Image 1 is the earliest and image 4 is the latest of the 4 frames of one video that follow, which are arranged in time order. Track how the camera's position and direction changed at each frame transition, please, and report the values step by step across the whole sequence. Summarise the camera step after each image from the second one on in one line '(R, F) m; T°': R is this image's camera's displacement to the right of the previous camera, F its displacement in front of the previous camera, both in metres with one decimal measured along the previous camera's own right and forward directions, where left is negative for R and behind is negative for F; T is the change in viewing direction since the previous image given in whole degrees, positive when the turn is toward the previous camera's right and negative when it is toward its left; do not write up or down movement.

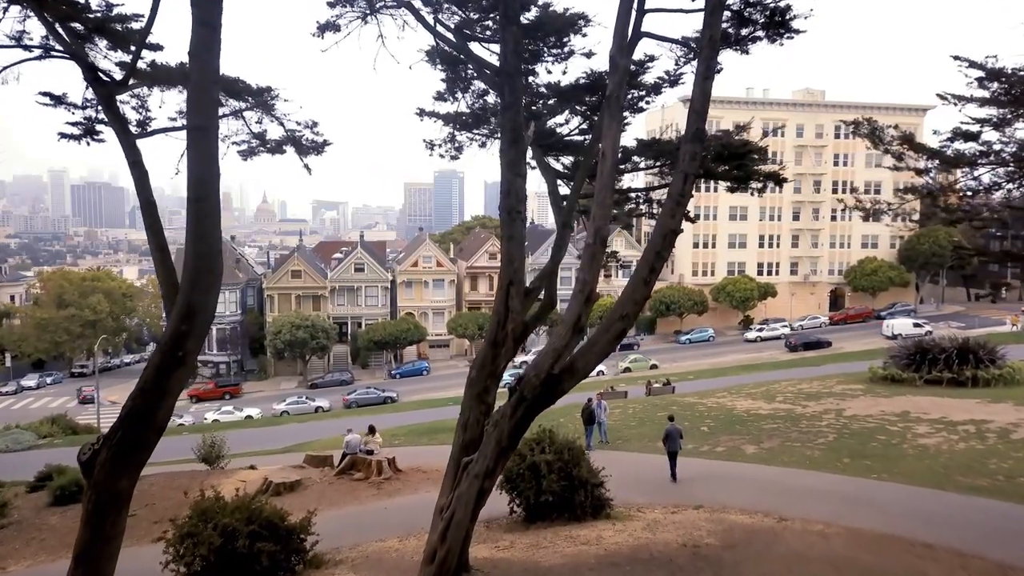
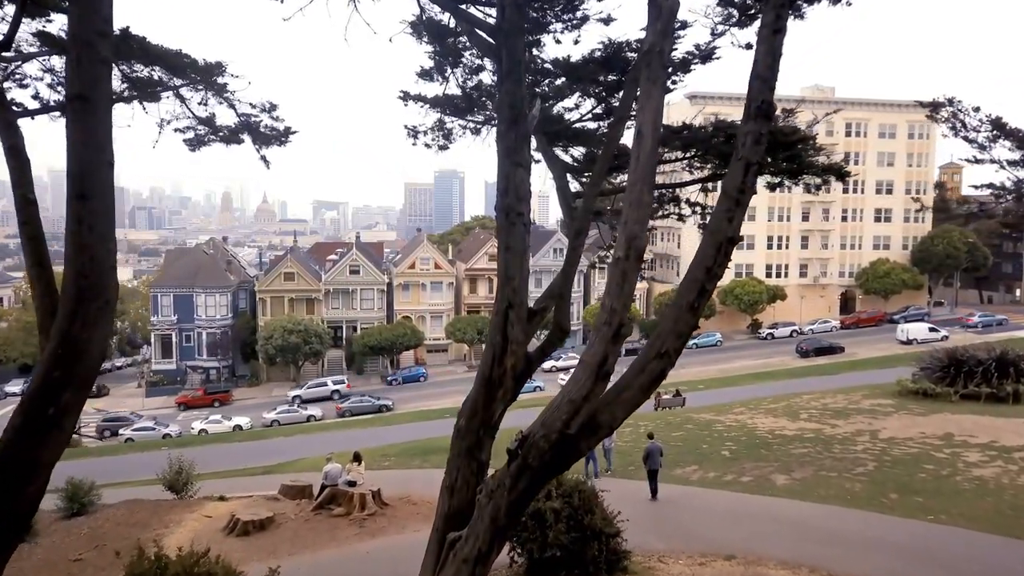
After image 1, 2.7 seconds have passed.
(0.0, +1.9) m; 0°
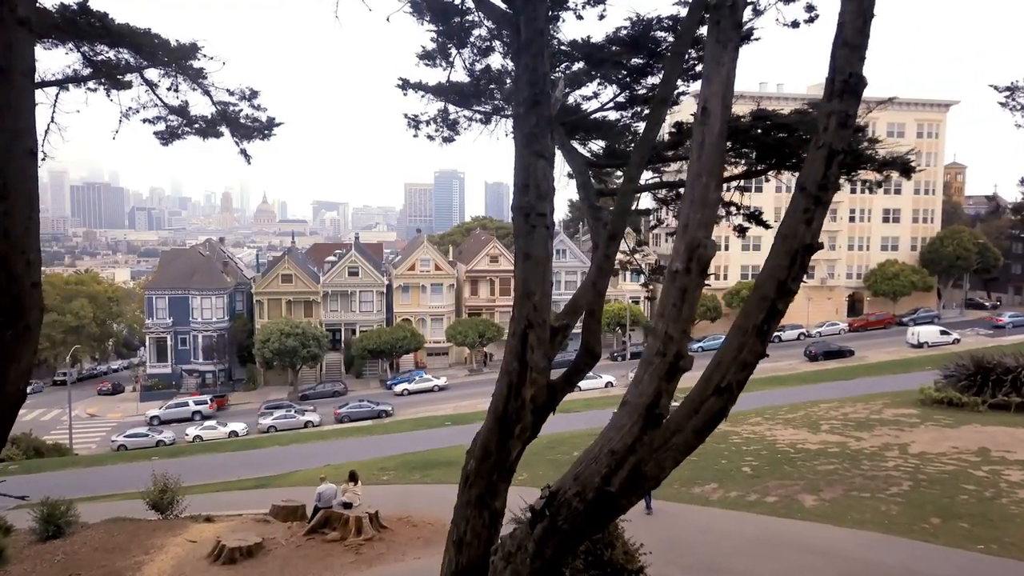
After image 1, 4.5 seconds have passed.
(-0.1, +1.1) m; 0°
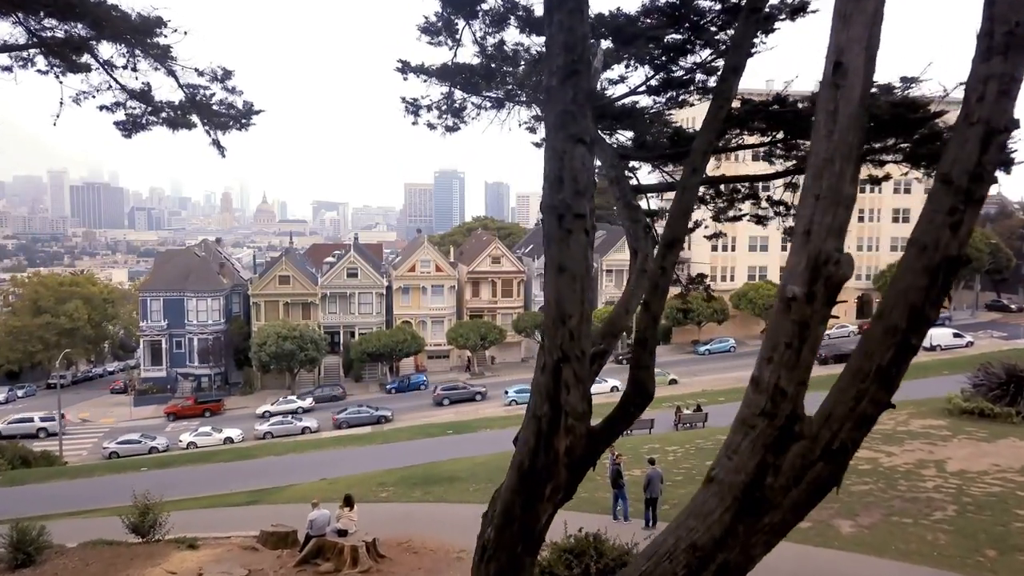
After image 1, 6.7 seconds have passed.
(-0.2, +1.2) m; 0°
